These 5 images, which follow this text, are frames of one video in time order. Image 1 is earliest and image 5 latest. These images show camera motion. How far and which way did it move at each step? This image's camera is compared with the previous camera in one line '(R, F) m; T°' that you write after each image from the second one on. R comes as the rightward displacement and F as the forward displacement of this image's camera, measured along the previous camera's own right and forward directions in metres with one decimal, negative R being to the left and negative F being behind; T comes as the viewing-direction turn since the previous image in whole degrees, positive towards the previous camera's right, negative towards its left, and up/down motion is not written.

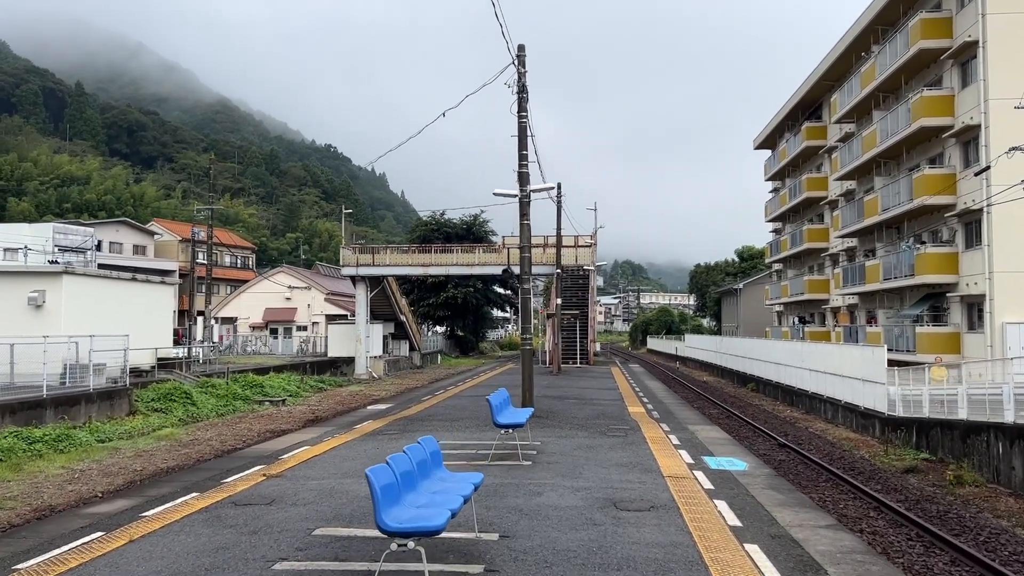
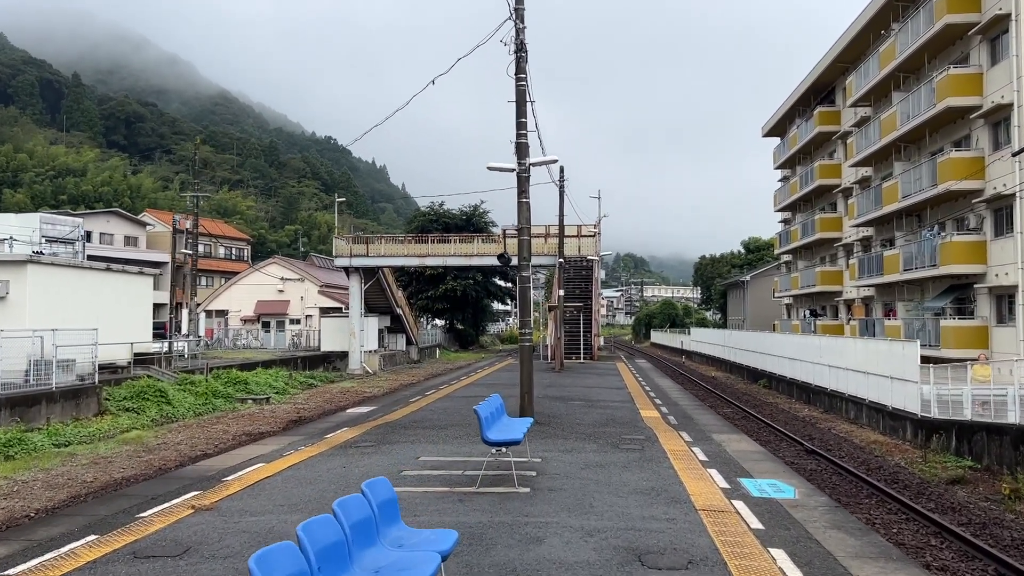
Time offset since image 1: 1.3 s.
(+0.1, +1.3) m; 0°
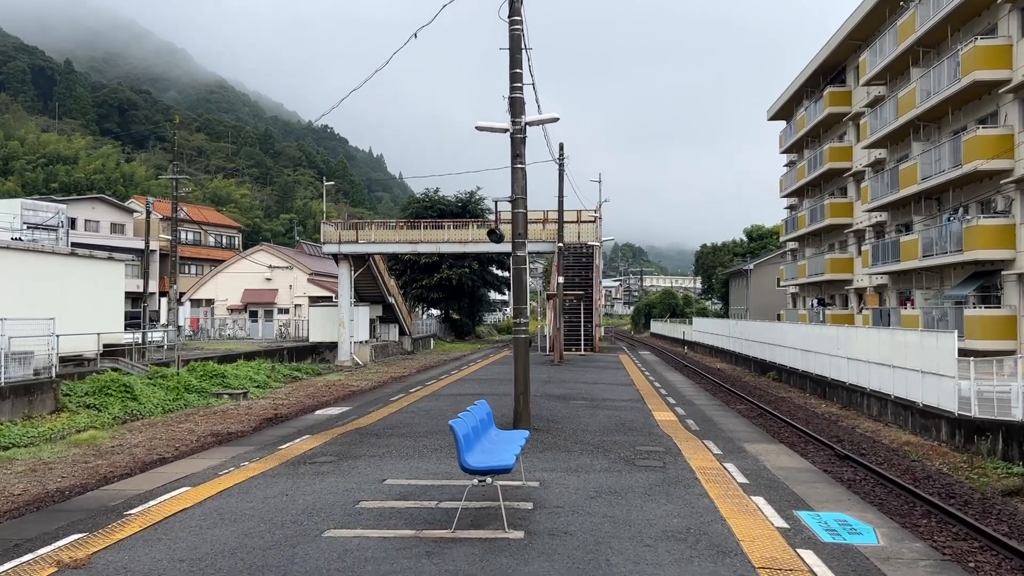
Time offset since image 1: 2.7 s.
(0.0, +1.4) m; 0°
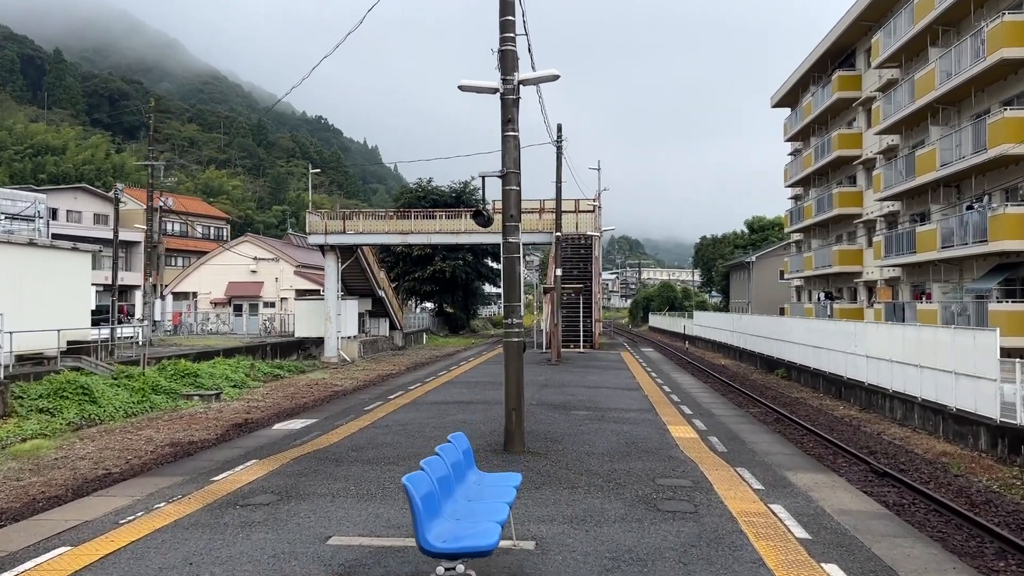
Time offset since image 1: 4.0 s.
(0.0, +1.3) m; 0°
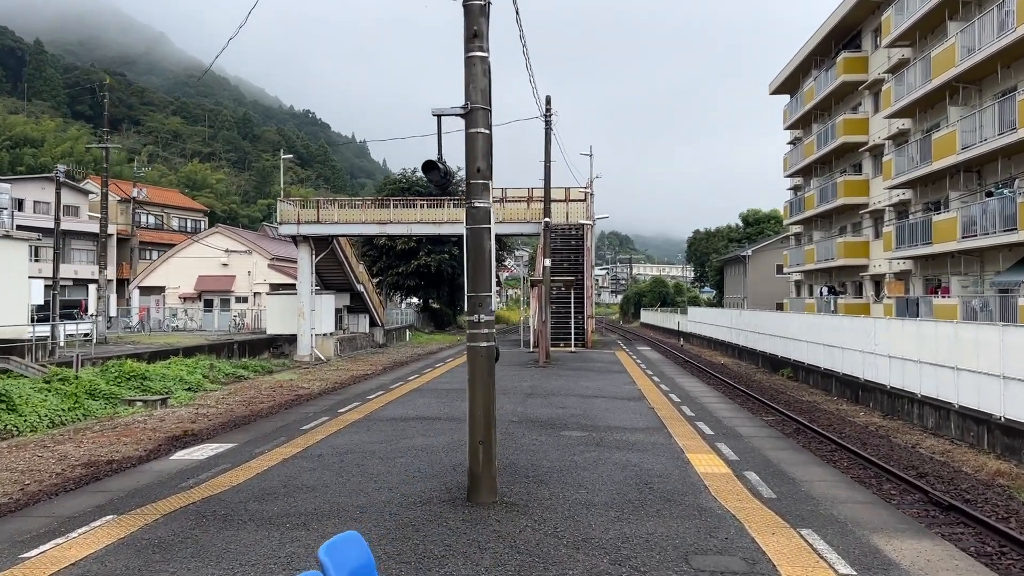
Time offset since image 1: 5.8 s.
(+0.1, +1.8) m; +1°
